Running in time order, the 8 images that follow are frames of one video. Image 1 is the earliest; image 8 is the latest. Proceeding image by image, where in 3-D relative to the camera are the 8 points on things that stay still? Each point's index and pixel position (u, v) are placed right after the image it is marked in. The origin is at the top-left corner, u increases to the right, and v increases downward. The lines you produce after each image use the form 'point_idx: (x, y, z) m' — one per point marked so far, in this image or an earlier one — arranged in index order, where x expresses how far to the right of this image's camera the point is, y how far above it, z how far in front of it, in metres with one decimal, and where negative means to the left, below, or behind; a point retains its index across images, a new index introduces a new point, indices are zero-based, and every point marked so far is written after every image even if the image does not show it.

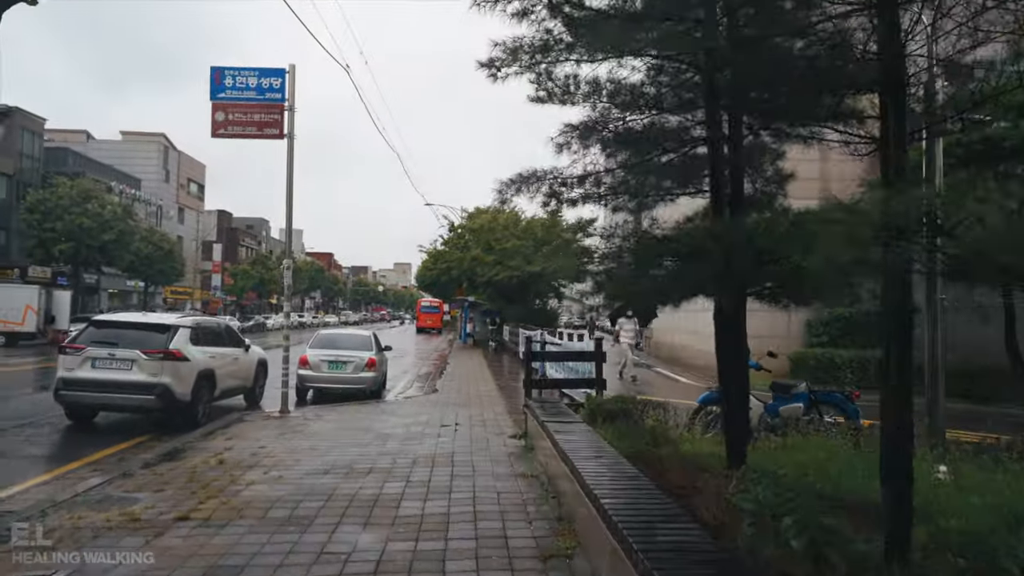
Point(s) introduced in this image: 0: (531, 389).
0: (+0.2, -1.3, +9.5) m
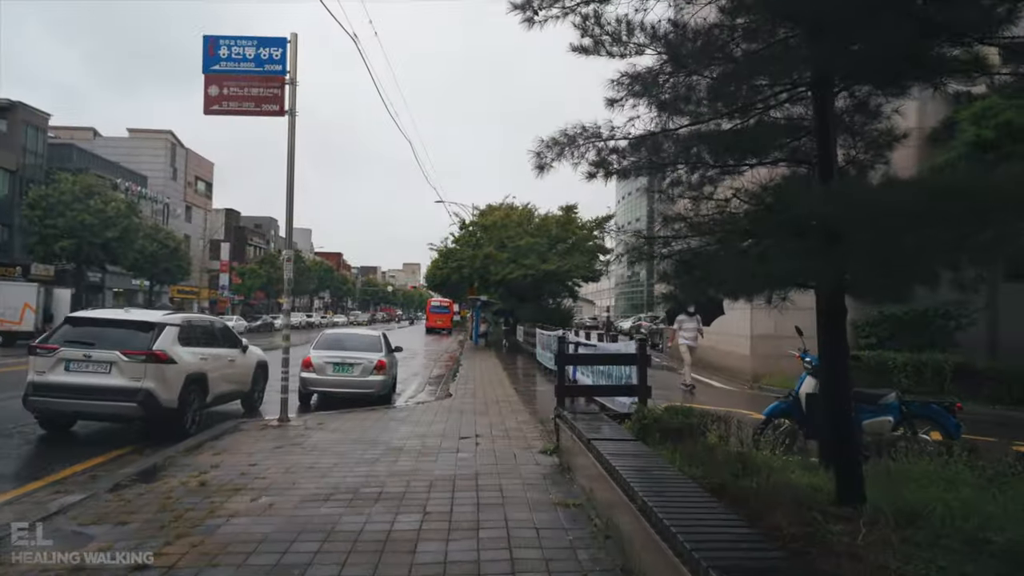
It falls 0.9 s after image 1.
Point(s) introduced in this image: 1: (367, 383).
0: (+0.6, -1.2, +8.3) m
1: (-2.6, -1.7, +13.4) m
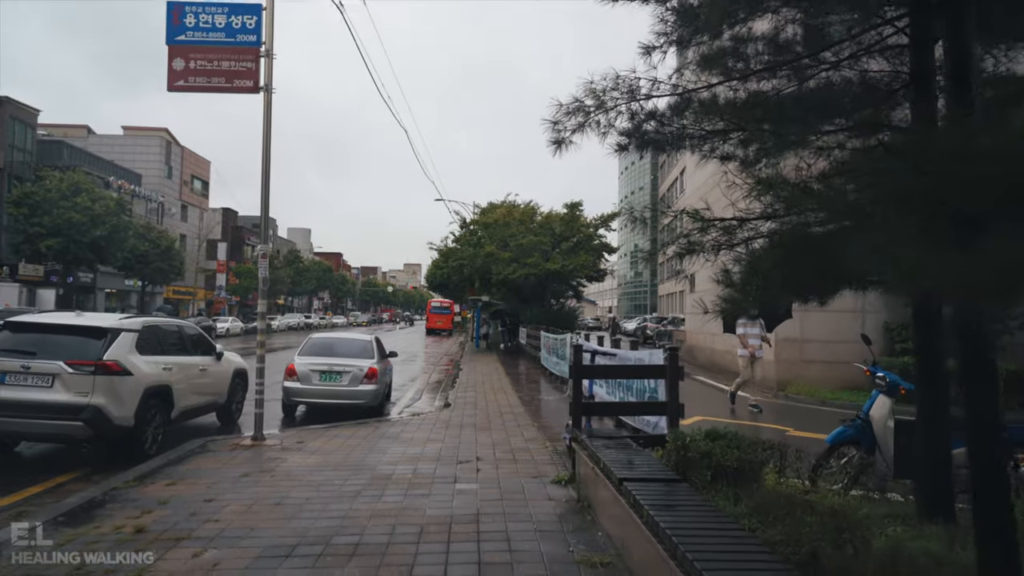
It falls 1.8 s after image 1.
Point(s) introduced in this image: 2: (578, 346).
0: (+0.6, -1.2, +7.1) m
1: (-2.6, -1.7, +12.1) m
2: (+0.6, -0.5, +7.1) m
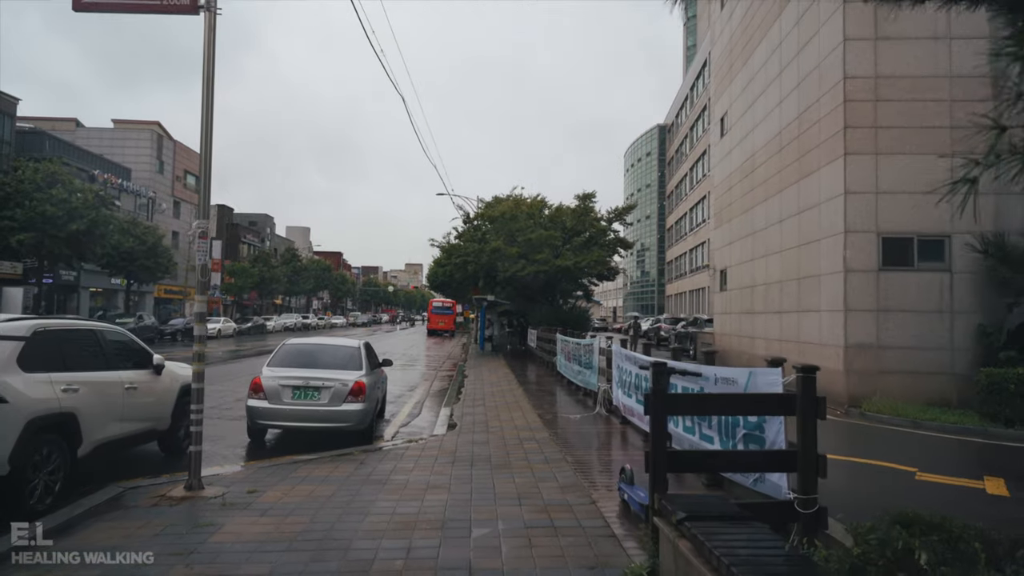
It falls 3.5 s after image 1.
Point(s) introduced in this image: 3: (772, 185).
0: (+0.9, -1.1, +4.6) m
1: (-2.3, -1.6, +9.7) m
2: (+0.9, -0.5, +4.6) m
3: (+5.9, +2.4, +17.1) m
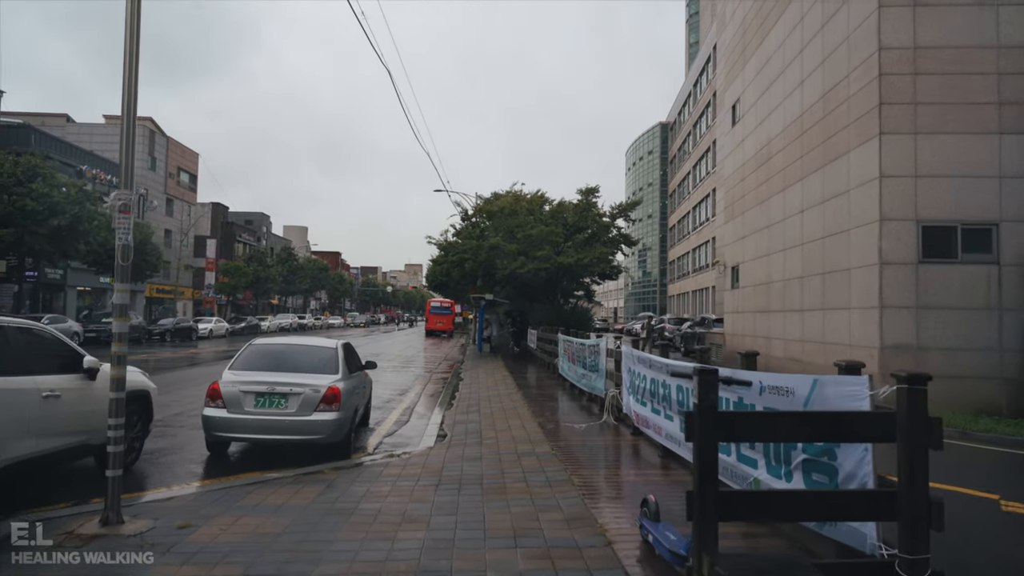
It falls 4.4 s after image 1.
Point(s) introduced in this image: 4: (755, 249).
0: (+0.9, -1.0, +3.3) m
1: (-2.3, -1.5, +8.4) m
2: (+0.9, -0.4, +3.4) m
3: (+5.9, +2.4, +15.8) m
4: (+6.1, +1.0, +18.9) m
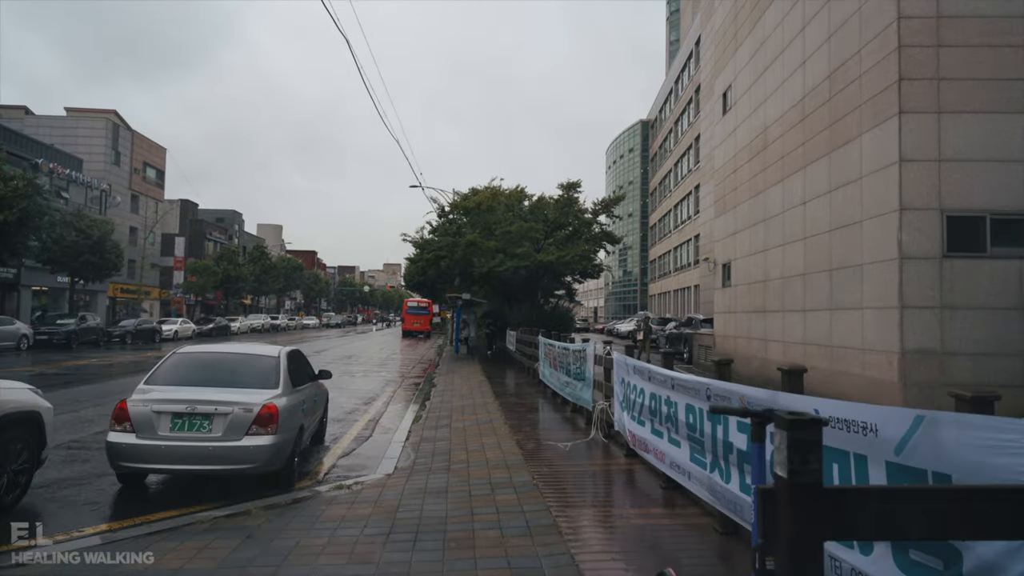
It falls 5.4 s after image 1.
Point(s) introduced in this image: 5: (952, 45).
0: (+0.8, -1.0, +2.0) m
1: (-2.6, -1.5, +7.0) m
2: (+0.8, -0.4, +2.0) m
3: (+5.4, +2.5, +14.6) m
4: (+5.6, +1.0, +17.7) m
5: (+6.0, +3.3, +10.2) m
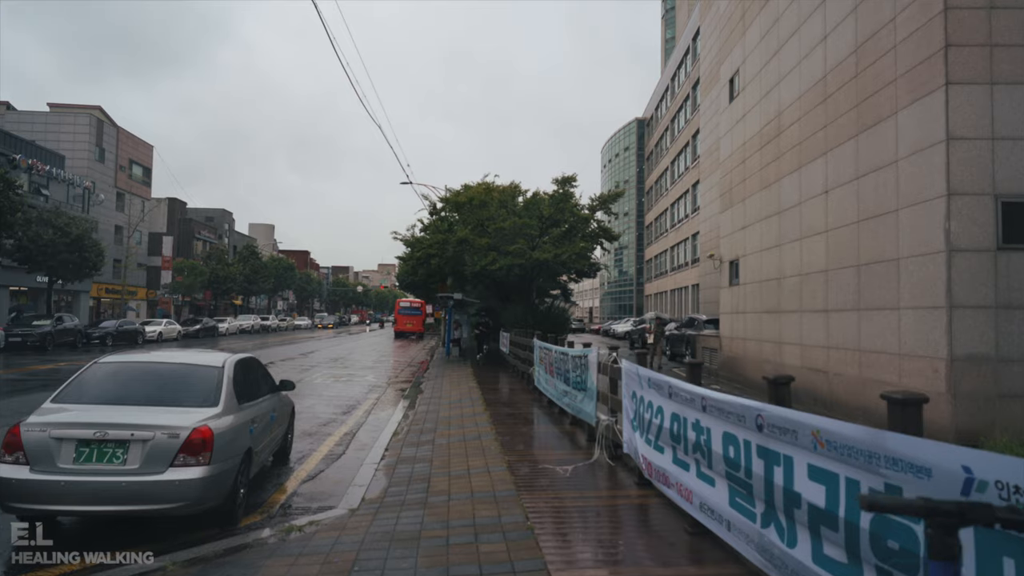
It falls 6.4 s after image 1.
0: (+0.7, -1.0, +0.6) m
1: (-2.6, -1.5, +5.6) m
2: (+0.7, -0.3, +0.7) m
3: (+5.3, +2.5, +13.3) m
4: (+5.4, +1.1, +16.4) m
5: (+5.9, +3.4, +8.9) m
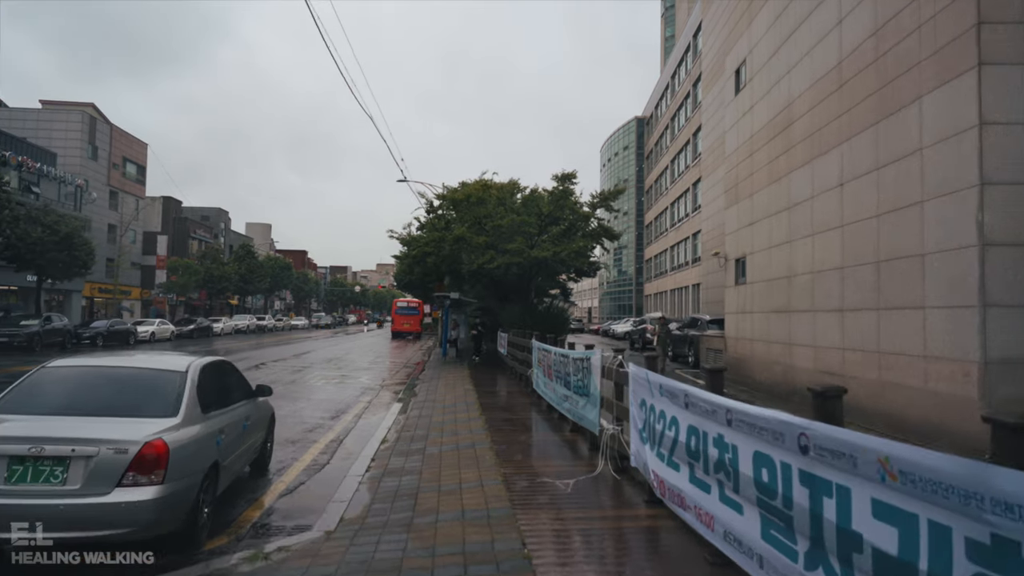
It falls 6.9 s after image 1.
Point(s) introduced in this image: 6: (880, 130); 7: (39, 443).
0: (+0.7, -1.0, -0.1) m
1: (-2.7, -1.5, +4.9) m
2: (+0.7, -0.3, 0.0) m
3: (+5.2, +2.5, +12.6) m
4: (+5.4, +1.1, +15.7) m
5: (+5.9, +3.4, +8.3) m
6: (+5.2, +2.2, +10.5) m
7: (-3.1, -1.0, +5.0) m
